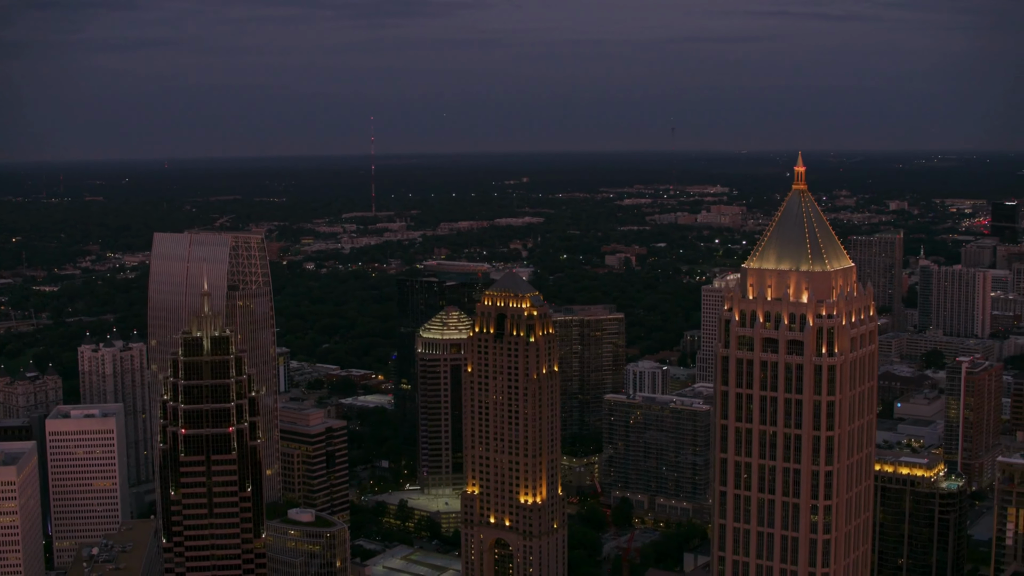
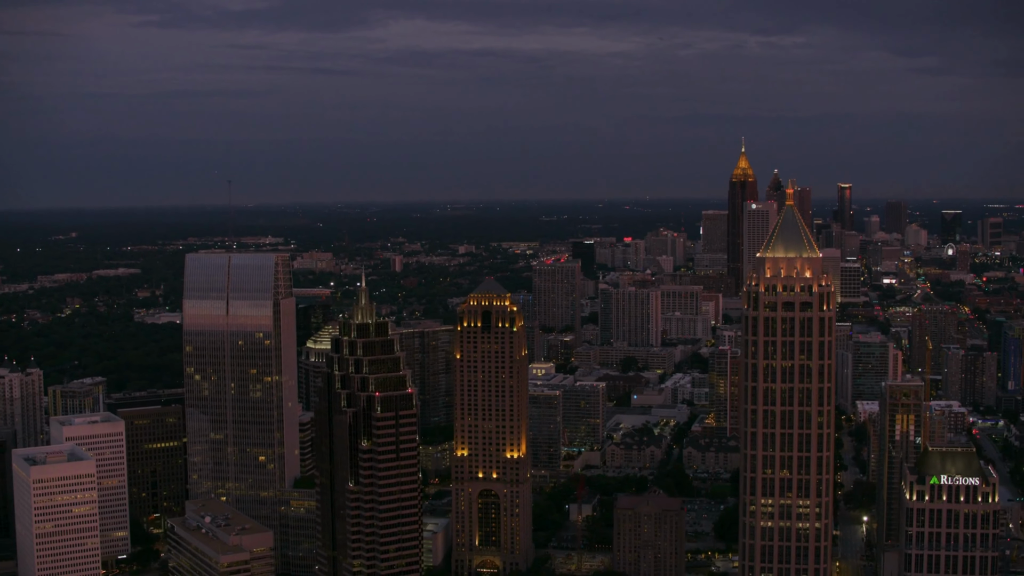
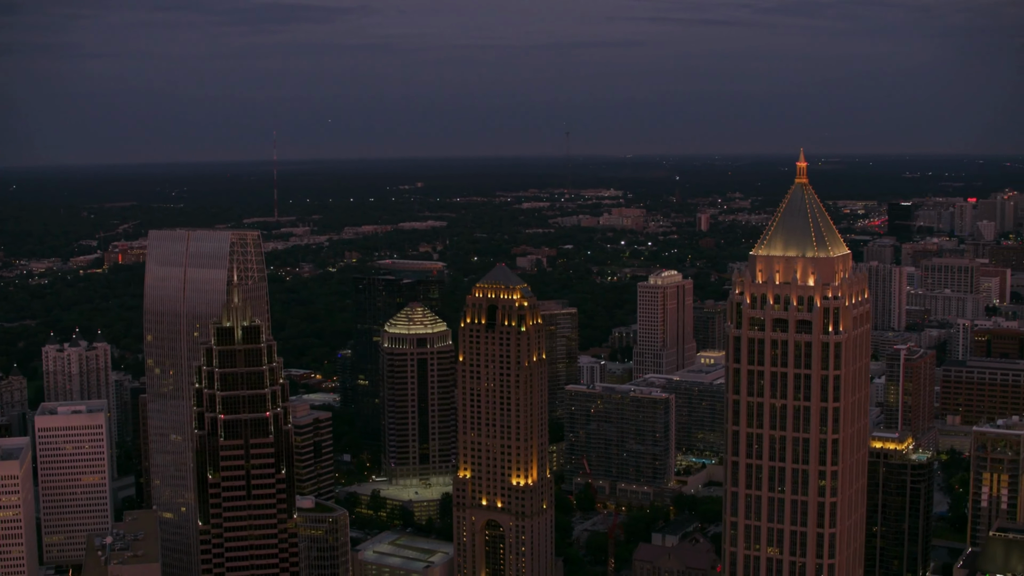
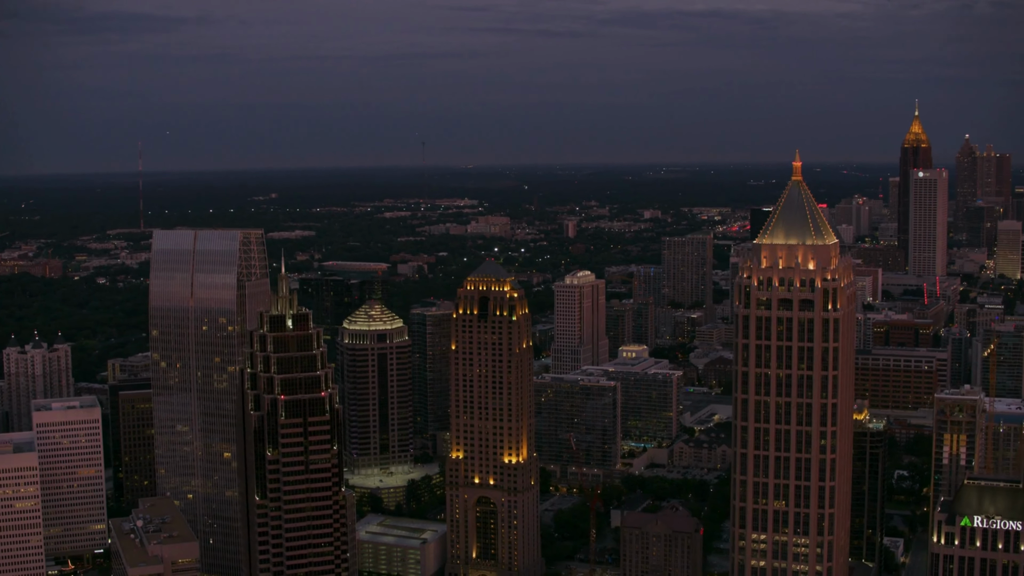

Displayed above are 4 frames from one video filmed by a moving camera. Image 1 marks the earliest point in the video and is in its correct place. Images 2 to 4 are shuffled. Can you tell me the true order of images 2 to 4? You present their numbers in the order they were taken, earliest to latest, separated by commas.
3, 4, 2
